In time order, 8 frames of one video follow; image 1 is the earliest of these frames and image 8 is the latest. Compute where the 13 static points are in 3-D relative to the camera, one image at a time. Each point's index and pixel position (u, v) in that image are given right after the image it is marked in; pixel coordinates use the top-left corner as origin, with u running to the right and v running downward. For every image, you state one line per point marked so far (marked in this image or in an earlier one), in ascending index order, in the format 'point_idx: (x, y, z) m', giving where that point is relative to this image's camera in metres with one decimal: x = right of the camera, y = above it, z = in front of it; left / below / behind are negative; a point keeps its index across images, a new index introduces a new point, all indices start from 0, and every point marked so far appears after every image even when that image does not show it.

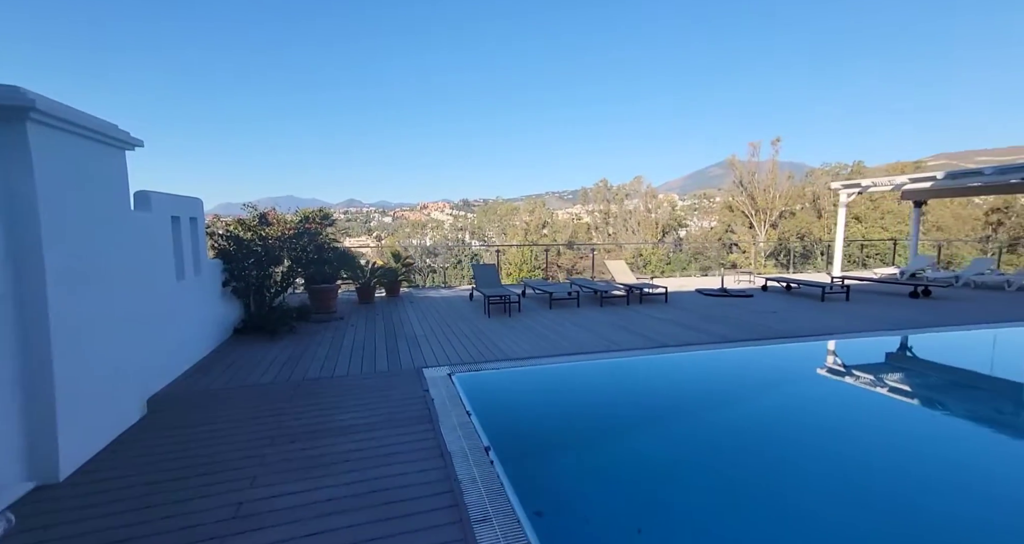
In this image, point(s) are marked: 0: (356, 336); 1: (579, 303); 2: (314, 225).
0: (-1.8, -0.7, +5.6) m
1: (+1.2, -0.5, +7.7) m
2: (-2.8, +0.6, +7.0) m
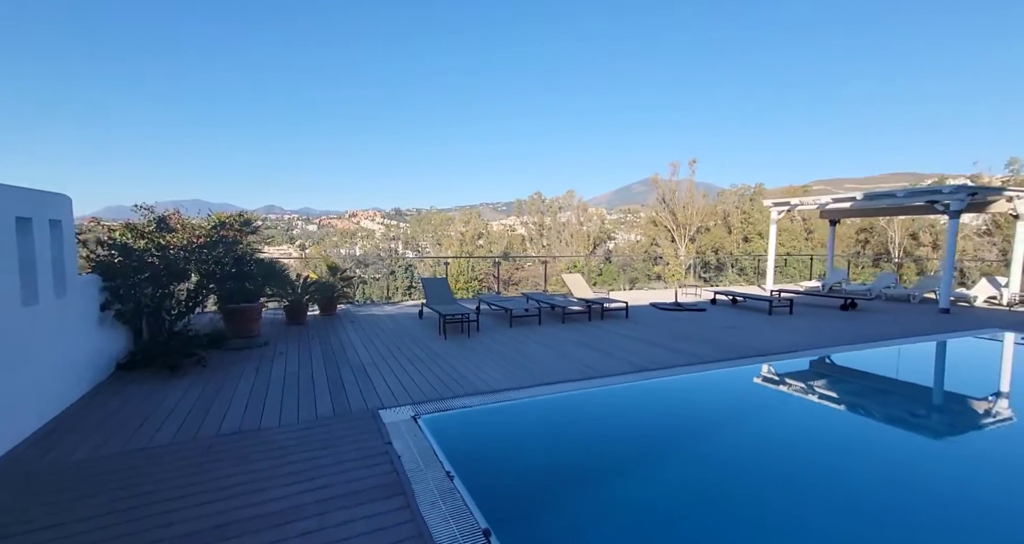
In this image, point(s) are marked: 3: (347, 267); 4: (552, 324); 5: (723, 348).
0: (-2.1, -0.9, +4.6) m
1: (+0.5, -0.7, +7.1) m
2: (-3.4, +0.5, +5.9) m
3: (-2.6, 0.0, +7.9) m
4: (+0.6, -0.8, +6.9) m
5: (+2.7, -1.0, +6.3) m
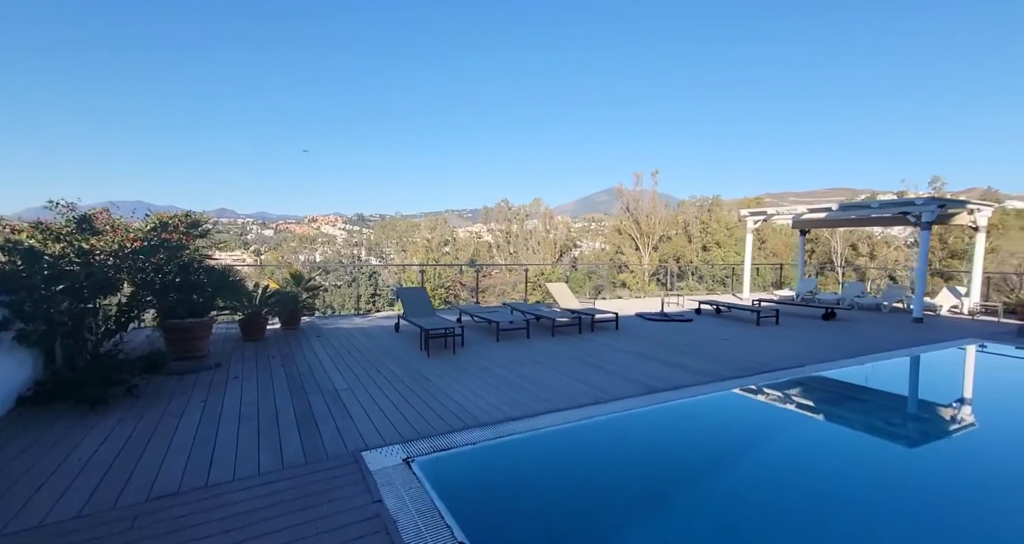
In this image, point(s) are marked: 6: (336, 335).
0: (-2.1, -1.0, +3.9) m
1: (+0.3, -0.9, +6.5) m
2: (-3.5, +0.4, +5.1) m
3: (-2.8, -0.1, +7.1) m
4: (+0.4, -0.9, +6.4) m
5: (+2.6, -1.1, +5.9) m
6: (-2.2, -0.8, +6.3) m
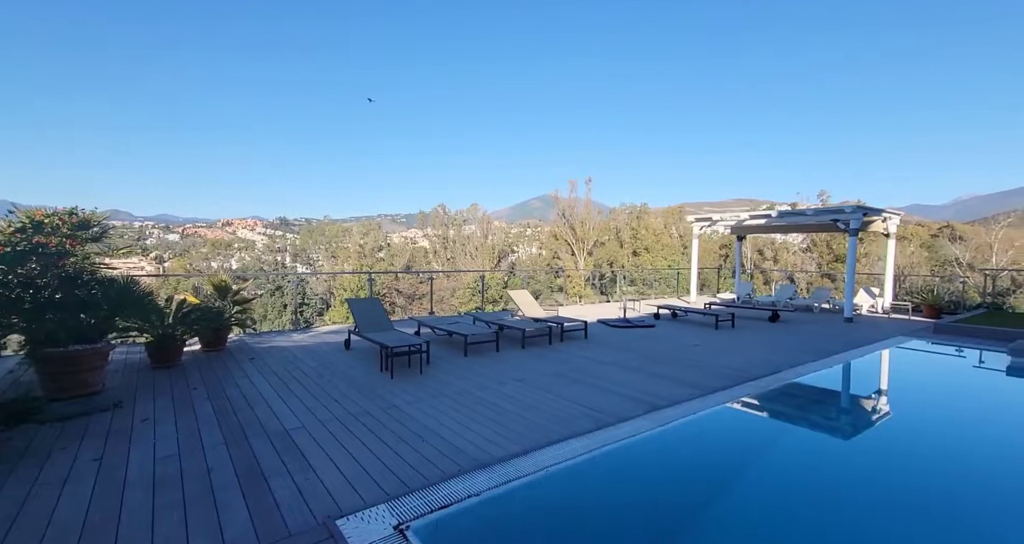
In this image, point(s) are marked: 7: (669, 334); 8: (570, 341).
0: (-2.2, -1.0, +3.0) m
1: (-0.1, -0.9, +5.9) m
2: (-3.7, +0.3, +4.0) m
3: (-3.3, -0.2, +6.1) m
4: (0.0, -1.0, +5.9) m
5: (+2.2, -1.1, +5.6) m
6: (-2.6, -0.9, +5.3) m
7: (+2.5, -1.0, +7.7) m
8: (+0.8, -0.9, +6.6) m
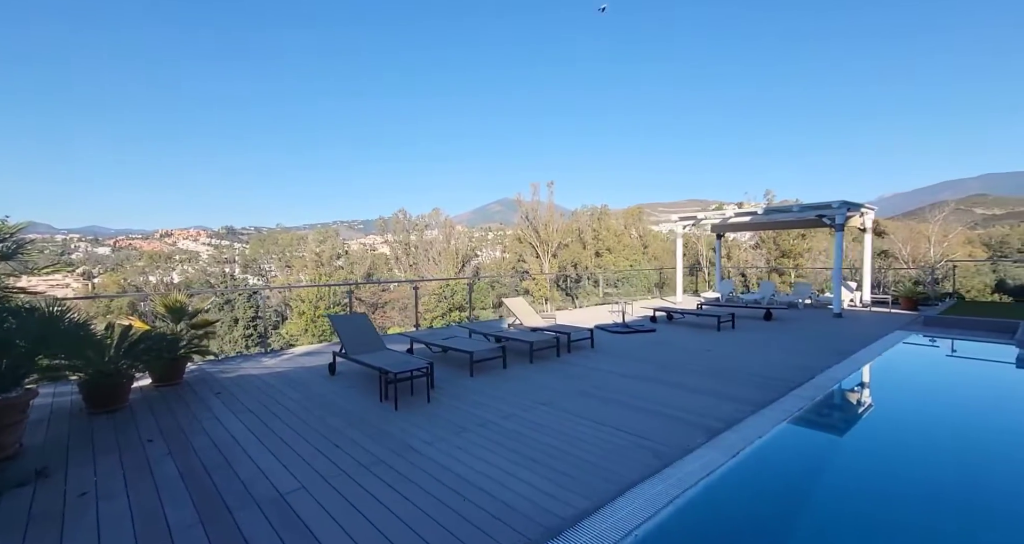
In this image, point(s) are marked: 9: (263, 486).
0: (-1.8, -1.1, +2.2) m
1: (-0.1, -1.0, +5.3) m
2: (-3.4, +0.1, +3.0) m
3: (-3.3, -0.4, +5.2) m
4: (+0.1, -1.1, +5.2) m
5: (+2.3, -1.1, +5.2) m
6: (-2.4, -1.1, +4.5) m
7: (+2.4, -1.0, +7.2) m
8: (+0.8, -1.0, +6.0) m
9: (-1.4, -1.1, +2.7) m
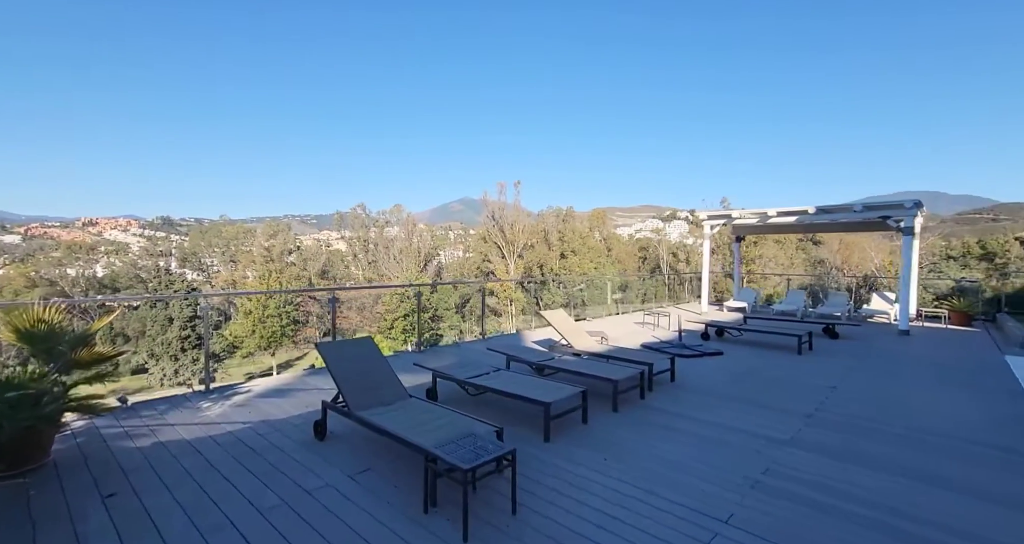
0: (-0.9, -1.1, +0.2) m
1: (+0.6, -1.0, +3.5) m
2: (-2.6, +0.1, +0.9) m
3: (-2.6, -0.4, +3.1) m
4: (+0.7, -1.1, +3.4) m
5: (+3.0, -1.2, +3.6) m
6: (-1.7, -1.1, +2.5) m
7: (+2.8, -1.1, +5.6) m
8: (+1.4, -1.0, +4.3) m
9: (-0.5, -1.2, +0.8) m
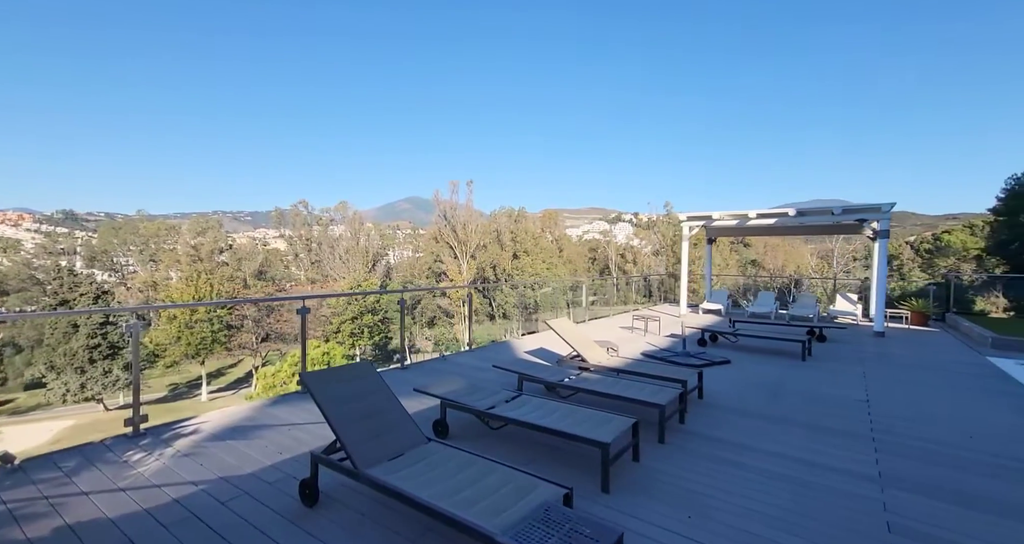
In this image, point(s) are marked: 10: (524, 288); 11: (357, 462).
0: (-0.3, -1.2, -0.6) m
1: (+0.8, -1.1, +2.9) m
2: (-2.1, +0.1, 0.0) m
3: (-2.3, -0.4, +2.1) m
4: (+1.0, -1.1, +2.8) m
5: (+3.2, -1.2, +3.2) m
6: (-1.4, -1.1, +1.6) m
7: (+2.8, -1.1, +5.3) m
8: (+1.5, -1.1, +3.7) m
9: (0.0, -1.2, +0.1) m
10: (+0.4, -0.3, +9.7) m
11: (-0.6, -0.8, +2.1) m
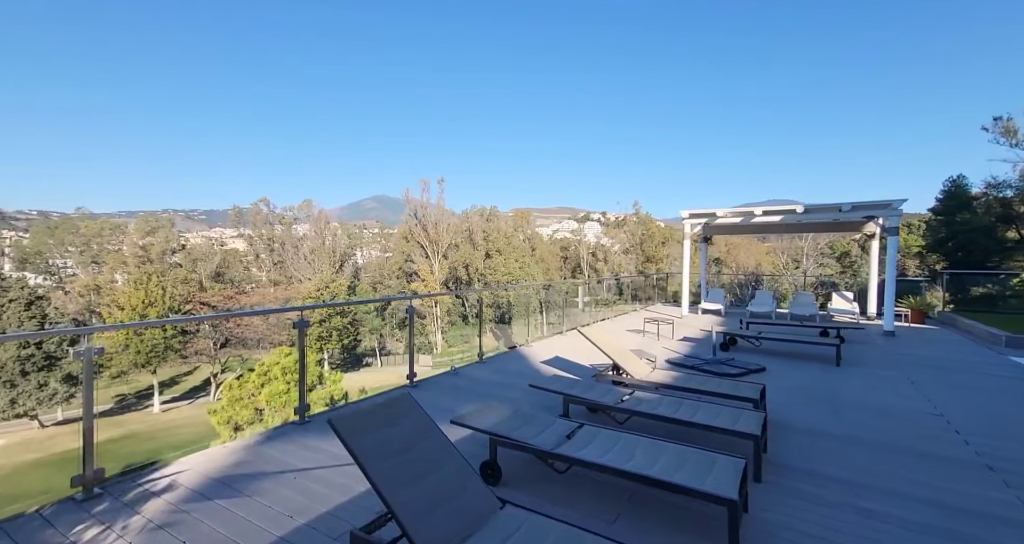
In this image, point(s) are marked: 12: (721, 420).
0: (+0.3, -1.2, -1.2) m
1: (+1.2, -1.1, +2.3) m
2: (-1.5, +0.1, -0.8) m
3: (-1.9, -0.4, +1.3) m
4: (+1.4, -1.1, +2.3) m
5: (+3.5, -1.2, +2.8) m
6: (-0.9, -1.1, +0.9) m
7: (+3.0, -1.1, +4.8) m
8: (+1.8, -1.1, +3.2) m
9: (+0.6, -1.2, -0.6) m
10: (+0.3, -0.3, +9.1) m
11: (-0.2, -0.8, +1.4) m
12: (+1.2, -0.8, +2.9) m
